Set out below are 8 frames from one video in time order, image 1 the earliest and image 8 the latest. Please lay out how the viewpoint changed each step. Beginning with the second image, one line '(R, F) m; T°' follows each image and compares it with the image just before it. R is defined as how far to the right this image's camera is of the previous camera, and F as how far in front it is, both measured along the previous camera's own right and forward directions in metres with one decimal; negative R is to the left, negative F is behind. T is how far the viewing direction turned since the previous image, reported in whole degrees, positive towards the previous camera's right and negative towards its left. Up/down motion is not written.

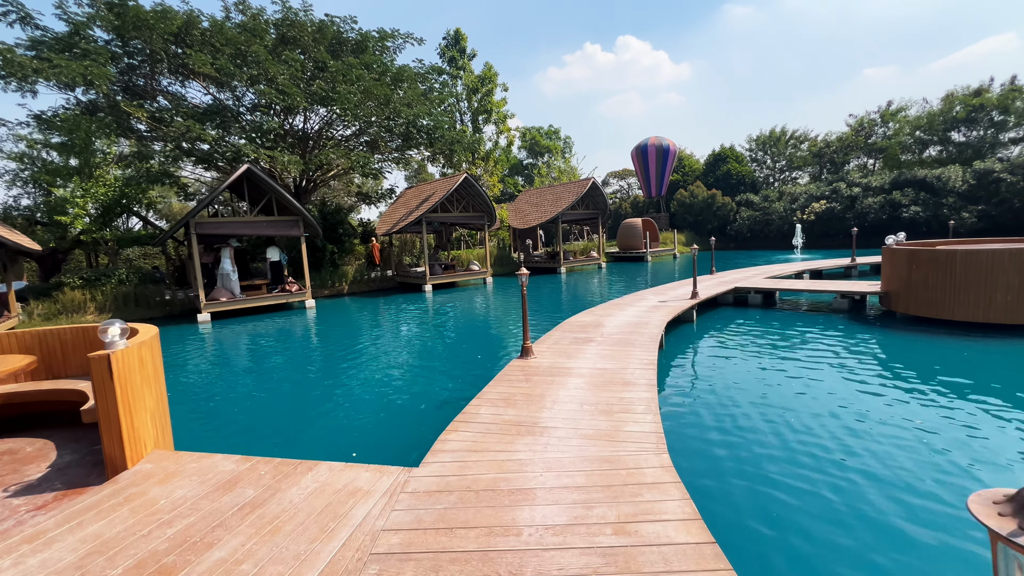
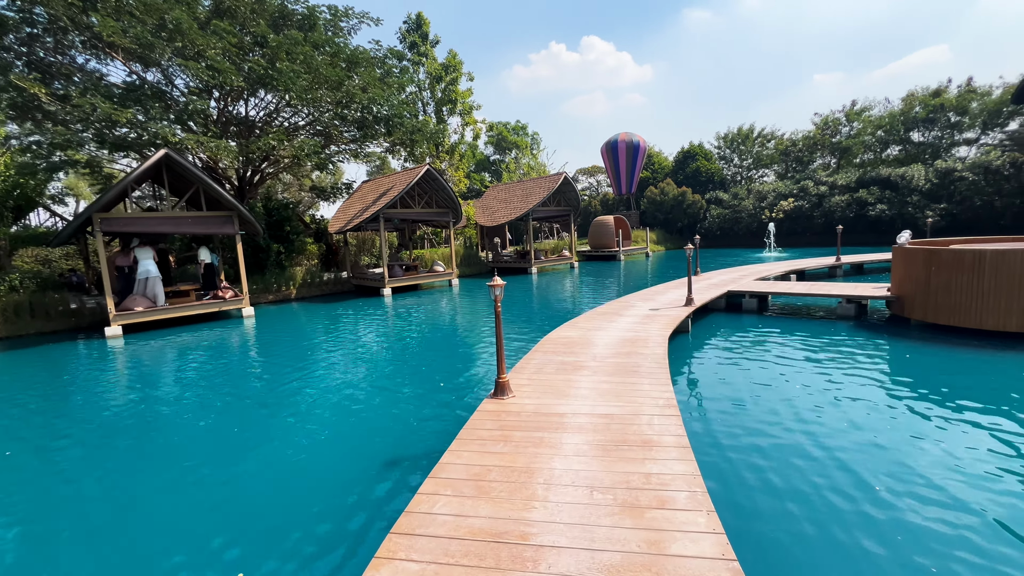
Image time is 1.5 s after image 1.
(0.0, +1.5) m; +4°
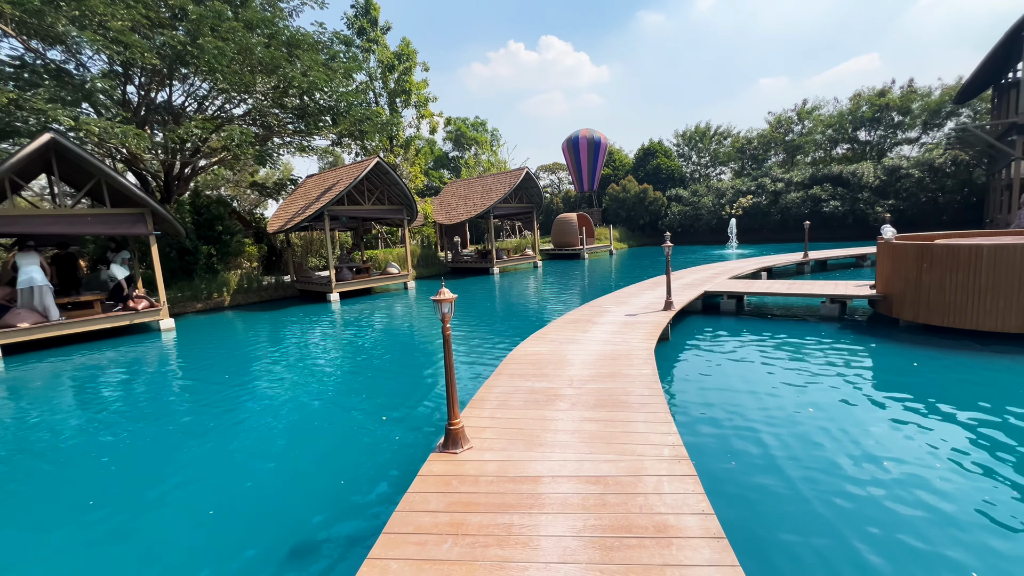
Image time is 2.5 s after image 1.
(+0.1, +1.1) m; +5°
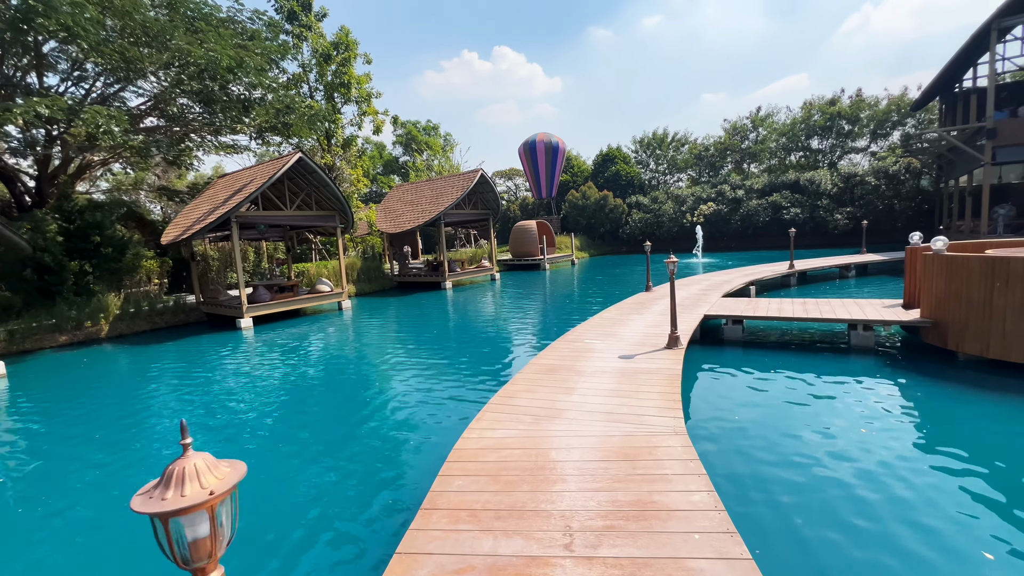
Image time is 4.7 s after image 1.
(+0.1, +2.2) m; +5°
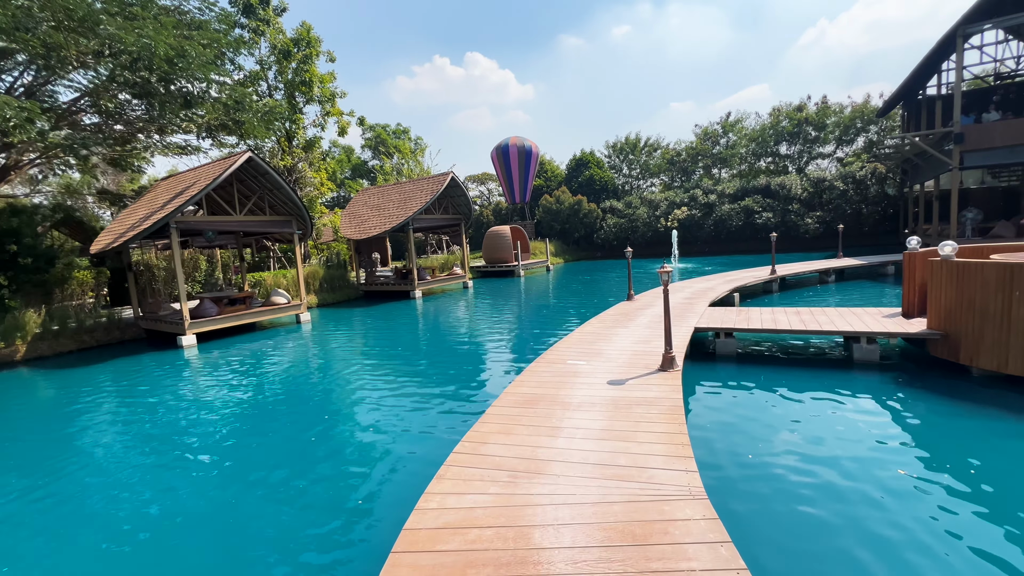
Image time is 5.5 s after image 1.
(0.0, +0.8) m; +3°
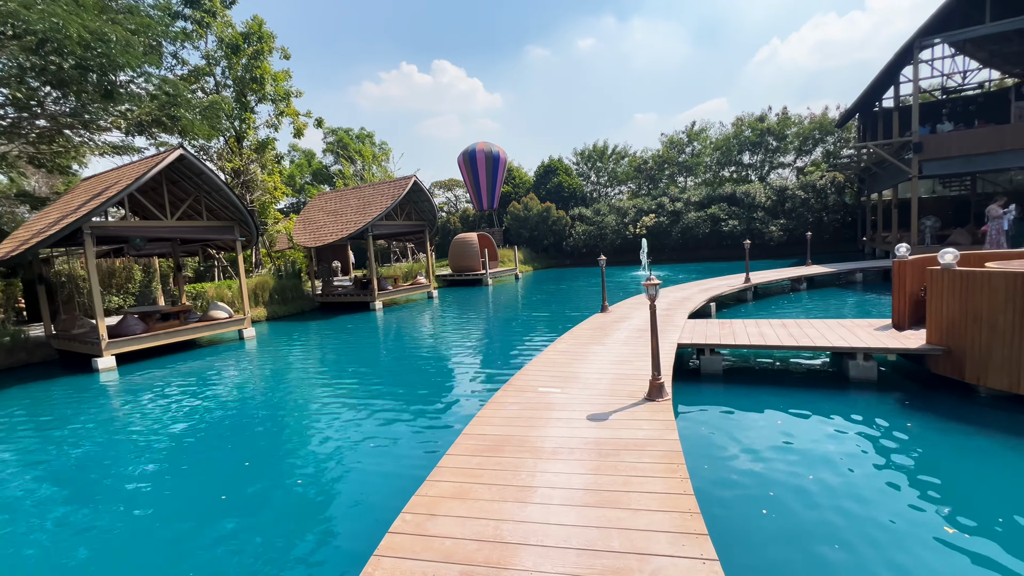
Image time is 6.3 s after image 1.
(+0.1, +0.8) m; +4°
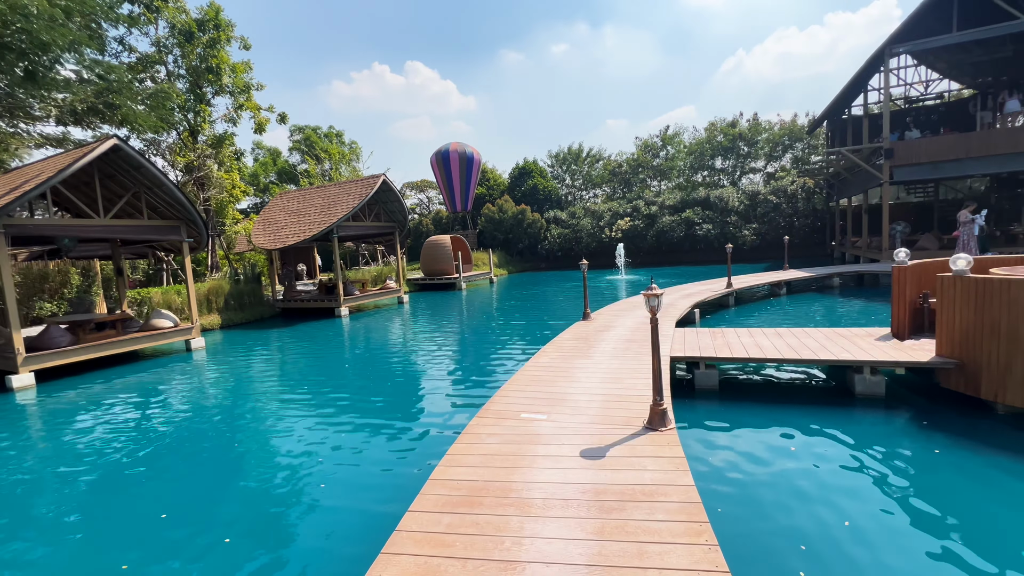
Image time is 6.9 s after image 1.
(0.0, +0.7) m; +3°
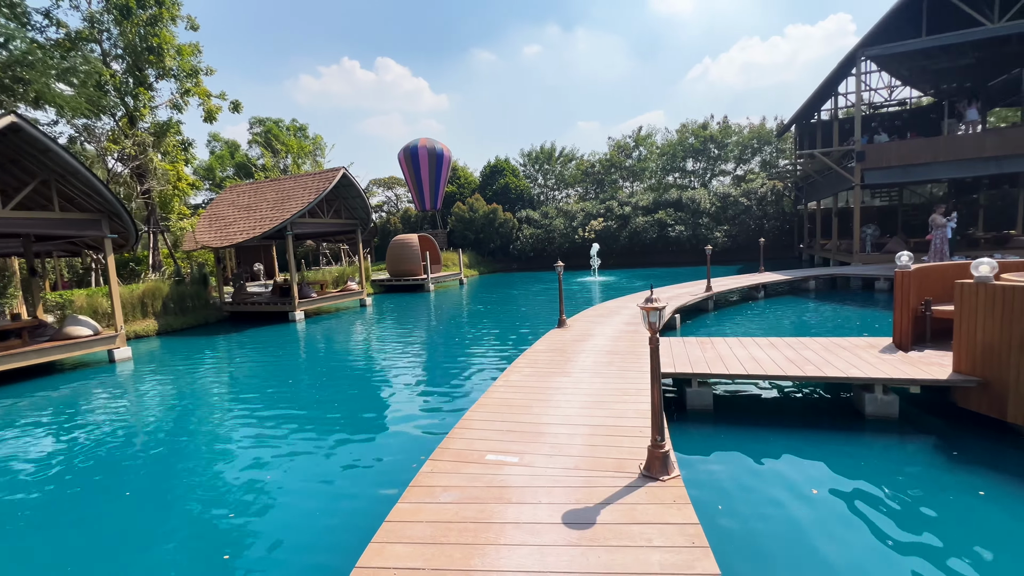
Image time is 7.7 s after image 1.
(+0.1, +0.8) m; +4°
